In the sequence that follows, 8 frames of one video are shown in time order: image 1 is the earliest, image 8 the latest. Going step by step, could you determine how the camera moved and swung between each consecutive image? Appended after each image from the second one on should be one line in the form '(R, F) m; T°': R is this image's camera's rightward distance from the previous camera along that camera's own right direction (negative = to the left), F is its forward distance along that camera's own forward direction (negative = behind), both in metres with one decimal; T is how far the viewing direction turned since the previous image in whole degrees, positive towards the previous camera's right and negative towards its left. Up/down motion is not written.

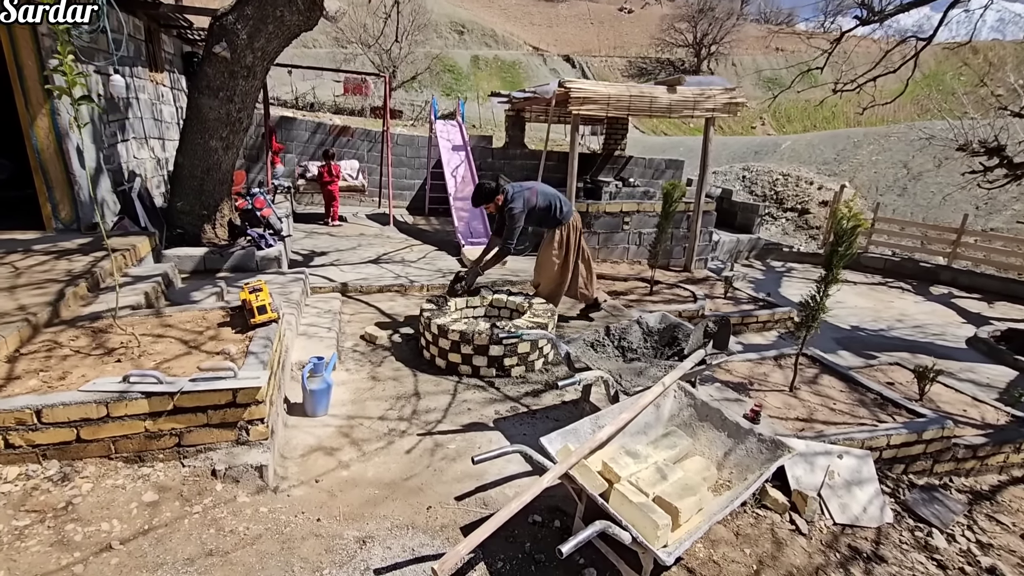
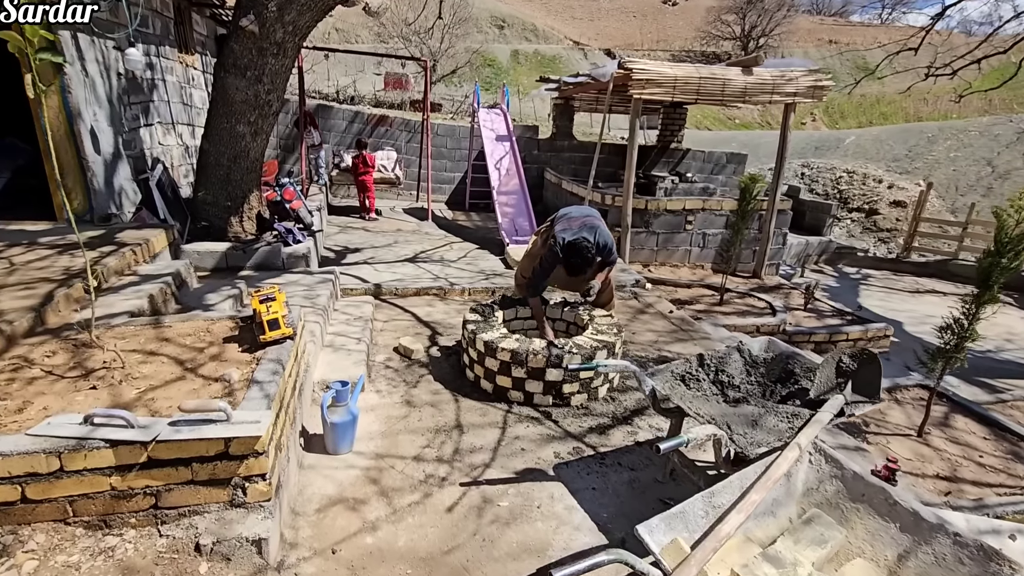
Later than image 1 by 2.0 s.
(-0.2, +0.7) m; -4°
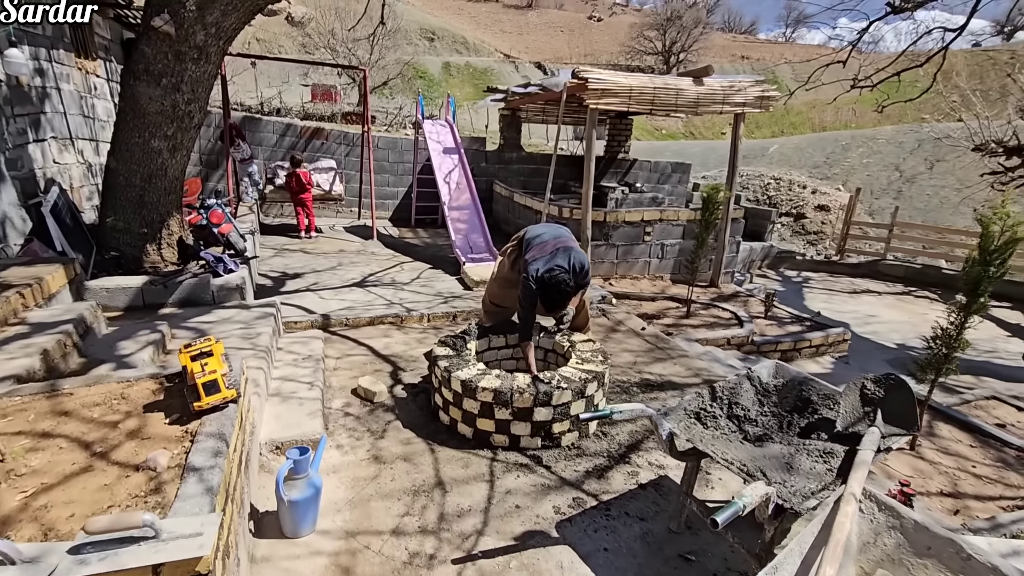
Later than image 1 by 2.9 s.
(-0.2, +0.4) m; +7°
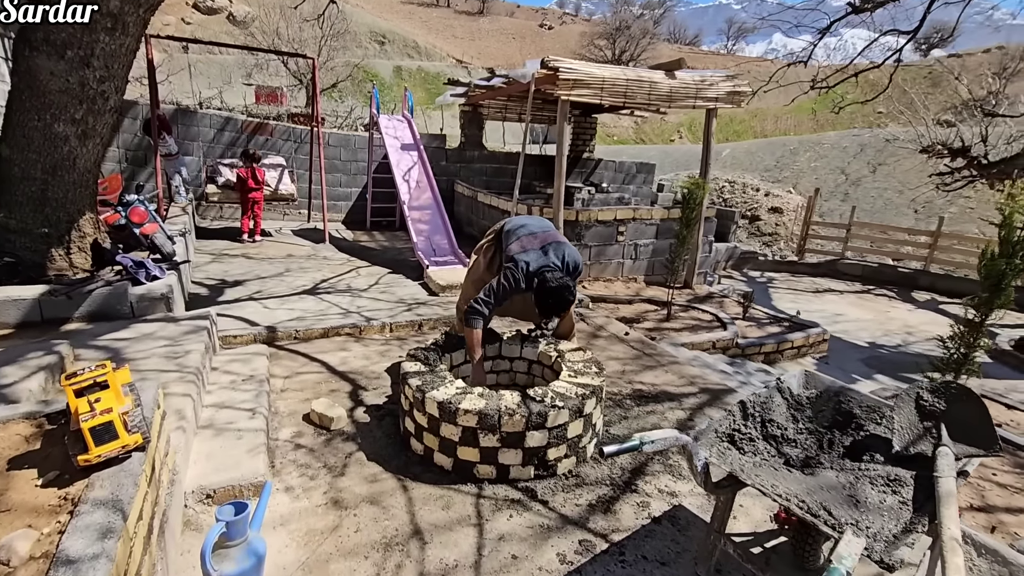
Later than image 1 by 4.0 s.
(-0.2, +0.5) m; +5°
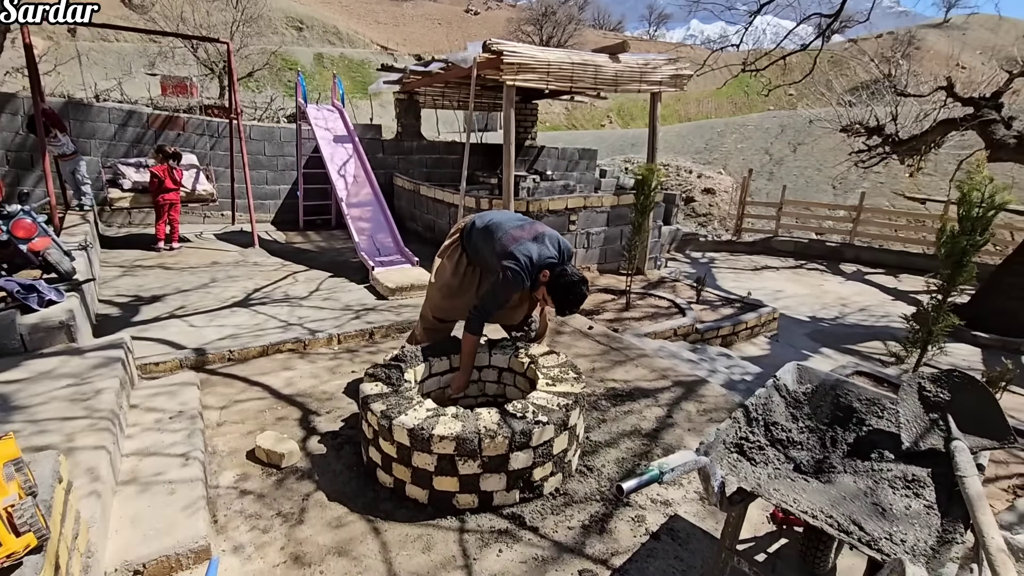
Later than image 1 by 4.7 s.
(-0.1, +0.3) m; +7°
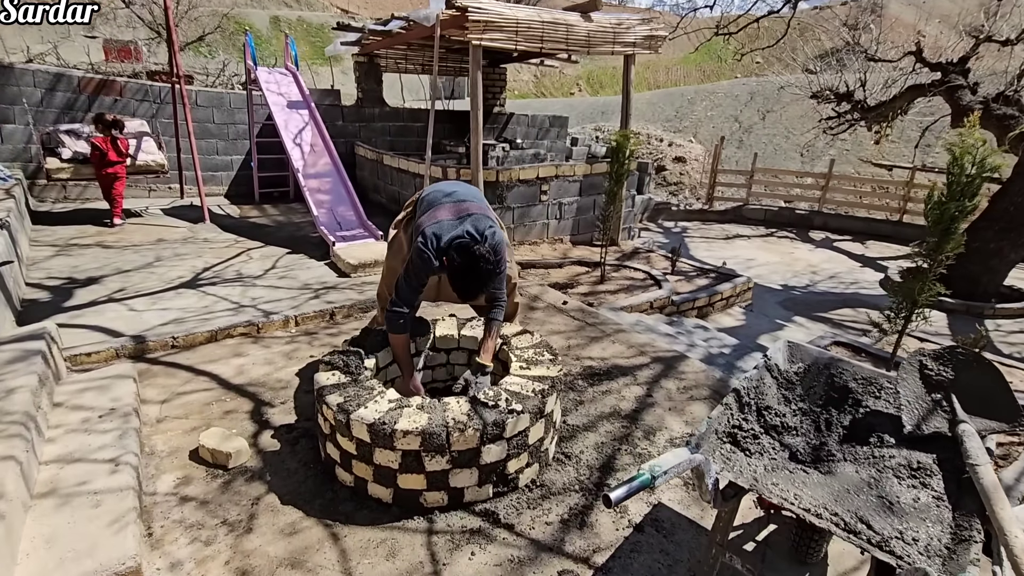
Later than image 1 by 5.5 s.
(0.0, +0.2) m; +3°
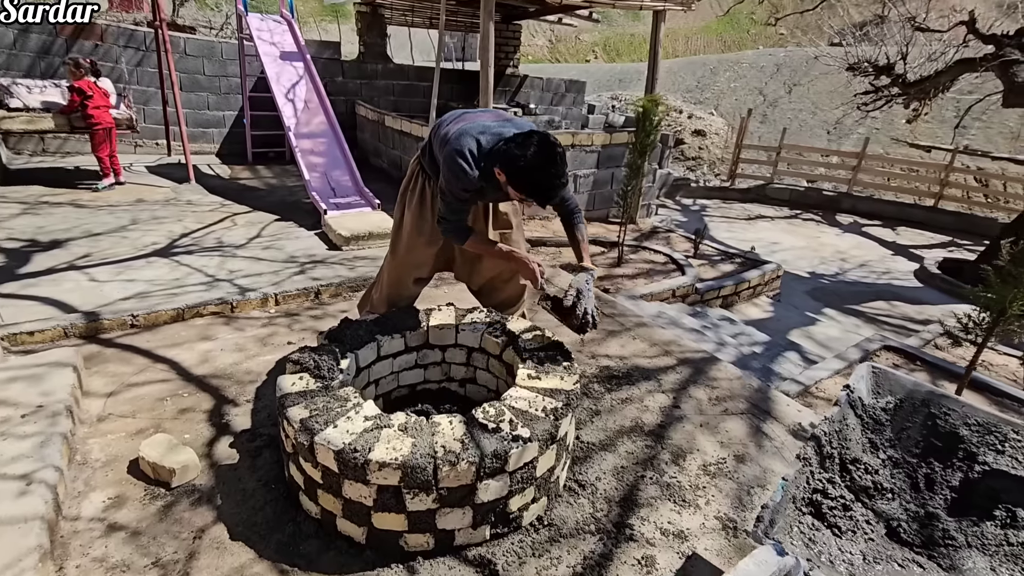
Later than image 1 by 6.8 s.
(0.0, +0.5) m; -1°
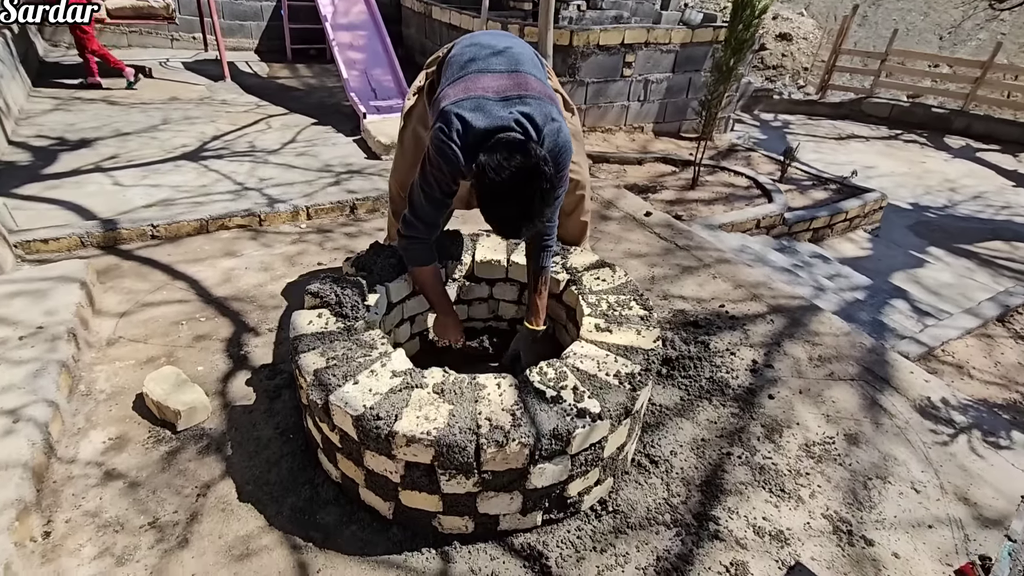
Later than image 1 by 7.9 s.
(-0.1, +0.5) m; -5°
